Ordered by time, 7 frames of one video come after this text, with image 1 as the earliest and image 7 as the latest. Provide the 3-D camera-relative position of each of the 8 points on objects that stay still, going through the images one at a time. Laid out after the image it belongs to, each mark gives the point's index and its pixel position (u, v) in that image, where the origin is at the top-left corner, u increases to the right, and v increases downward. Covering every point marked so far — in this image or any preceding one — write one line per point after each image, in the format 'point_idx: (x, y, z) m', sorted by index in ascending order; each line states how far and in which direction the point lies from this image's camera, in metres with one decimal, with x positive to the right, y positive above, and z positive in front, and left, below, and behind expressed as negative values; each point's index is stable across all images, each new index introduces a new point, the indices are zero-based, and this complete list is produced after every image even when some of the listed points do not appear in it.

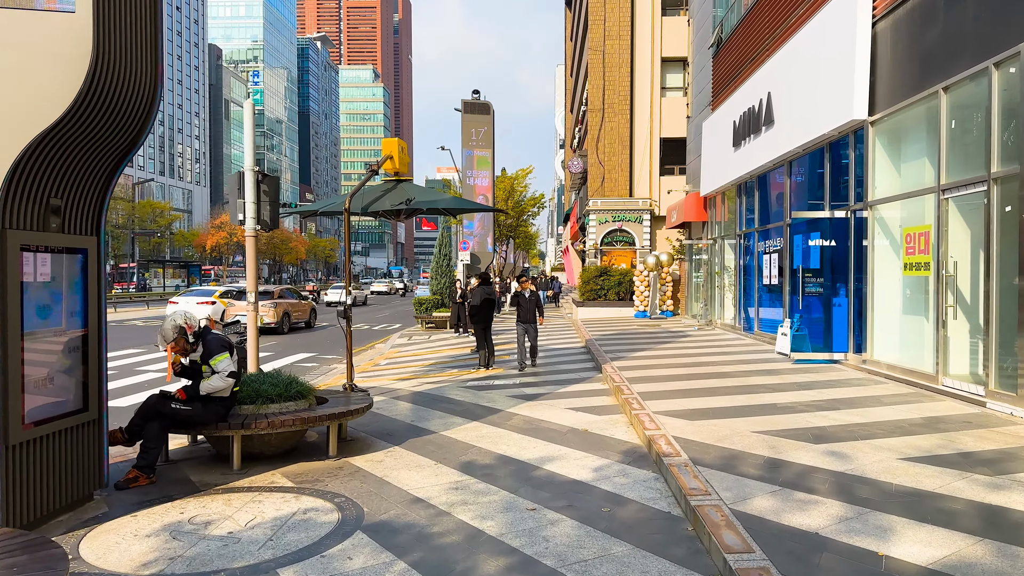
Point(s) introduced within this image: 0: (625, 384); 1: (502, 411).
0: (+1.5, -1.3, +10.1) m
1: (-0.1, -1.5, +8.9) m
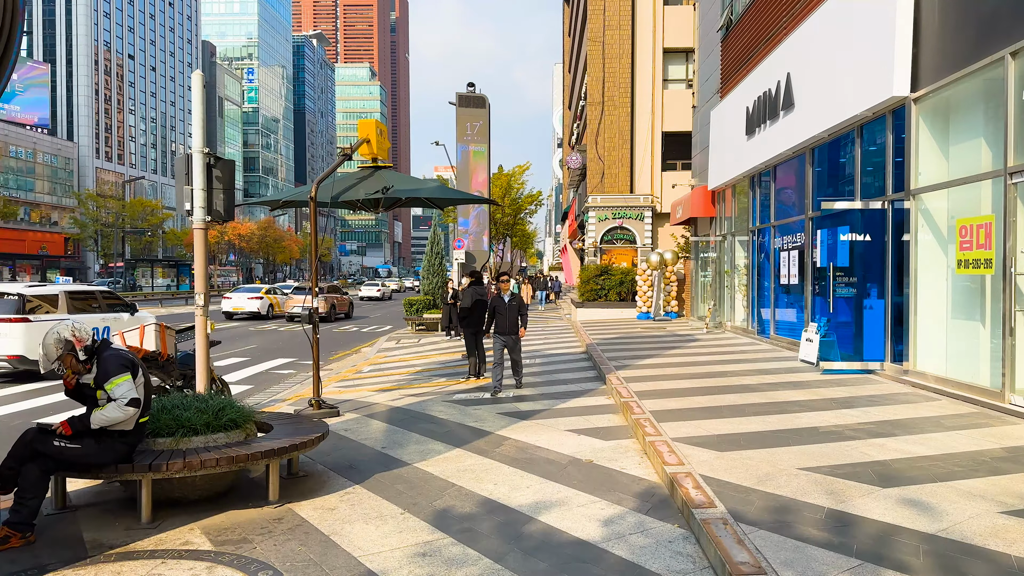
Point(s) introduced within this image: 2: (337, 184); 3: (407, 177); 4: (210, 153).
0: (+1.4, -1.3, +8.8) m
1: (-0.2, -1.5, +7.6) m
2: (-2.4, +1.4, +10.0) m
3: (-1.5, +1.5, +10.3) m
4: (-3.6, +1.6, +8.8) m
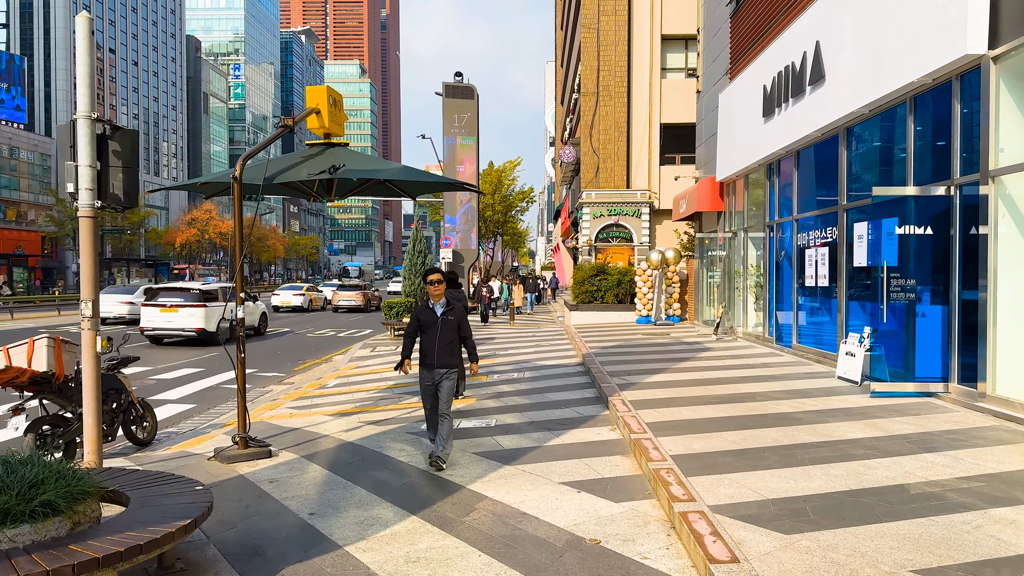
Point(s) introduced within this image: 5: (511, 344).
0: (+1.2, -1.4, +6.9) m
1: (-0.4, -1.5, +5.7) m
2: (-2.6, +1.4, +8.1) m
3: (-1.7, +1.5, +8.4) m
4: (-3.8, +1.6, +6.8) m
5: (-0.1, -1.4, +18.0) m
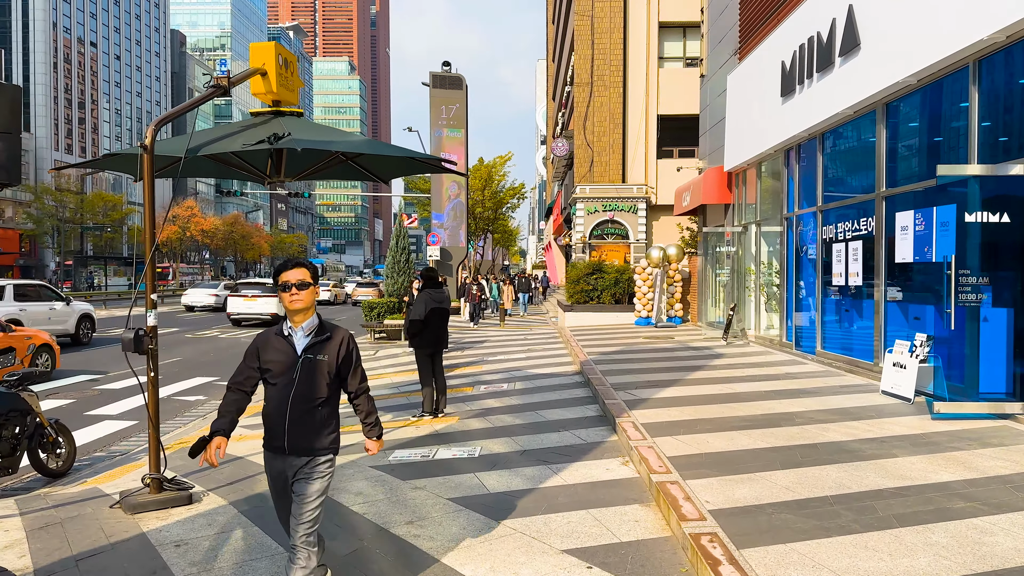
0: (+1.1, -1.4, +5.4) m
1: (-0.5, -1.5, +4.2) m
2: (-2.7, +1.4, +6.6) m
3: (-1.8, +1.5, +6.9) m
4: (-3.8, +1.6, +5.3) m
5: (-0.3, -1.3, +16.4) m
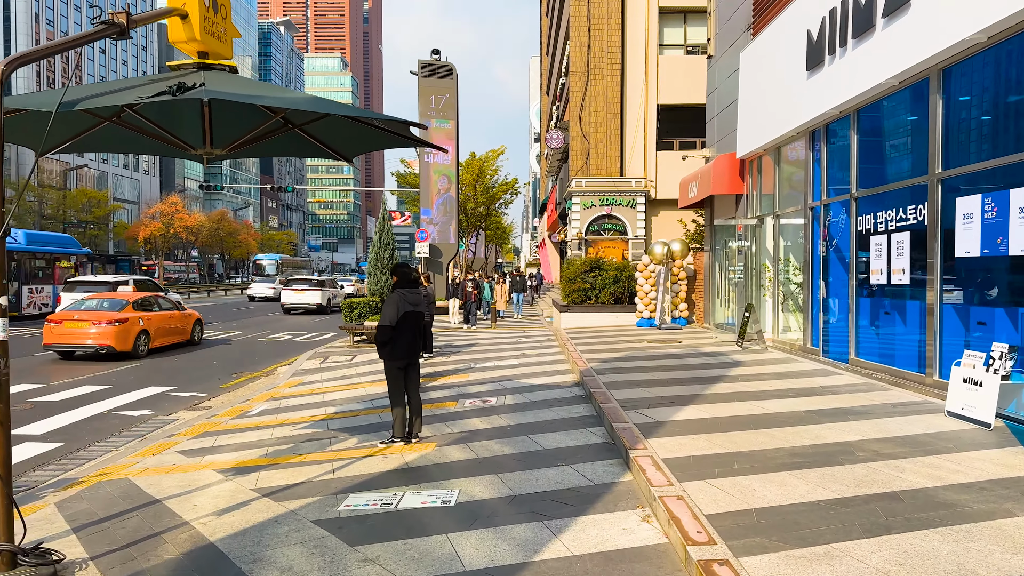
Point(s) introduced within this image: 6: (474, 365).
0: (+1.1, -1.4, +3.9) m
1: (-0.5, -1.5, +2.7) m
2: (-2.8, +1.4, +5.1) m
3: (-1.9, +1.5, +5.4) m
4: (-3.9, +1.6, +3.8) m
5: (-0.5, -1.3, +15.0) m
6: (-0.7, -1.4, +13.2) m
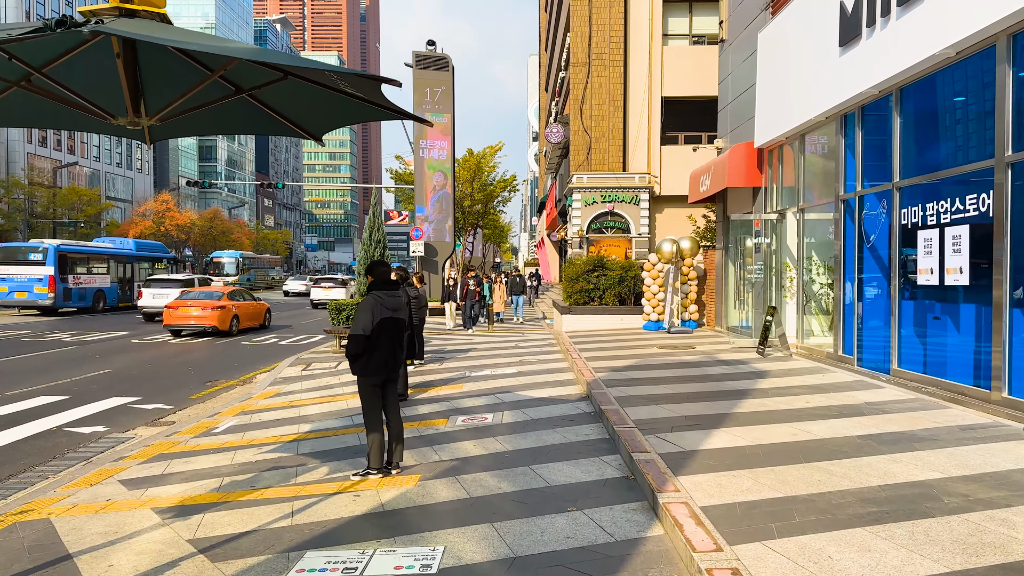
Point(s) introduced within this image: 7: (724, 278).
0: (+1.1, -1.4, +2.7) m
1: (-0.5, -1.6, +1.5) m
2: (-2.8, +1.3, +3.9) m
3: (-1.9, +1.5, +4.2) m
4: (-3.9, +1.5, +2.6) m
5: (-0.5, -1.3, +13.8) m
6: (-0.7, -1.4, +12.0) m
7: (+4.6, +0.2, +15.9) m
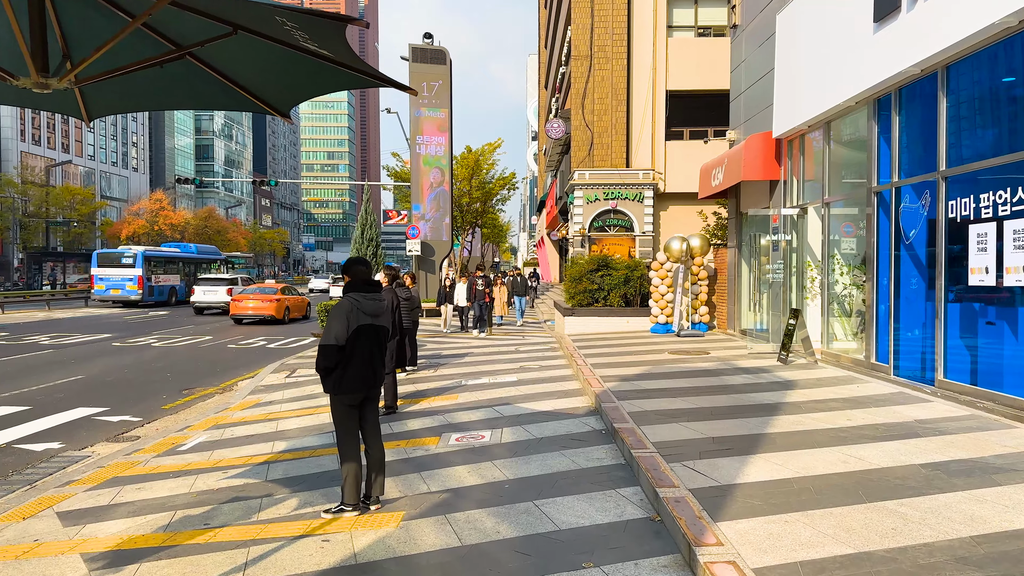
0: (+1.1, -1.4, +1.8) m
1: (-0.5, -1.6, +0.5) m
2: (-2.8, +1.3, +2.9) m
3: (-1.9, +1.5, +3.2) m
4: (-3.9, +1.5, +1.6) m
5: (-0.5, -1.3, +12.8) m
6: (-0.7, -1.4, +11.1) m
7: (+4.5, +0.2, +15.0) m
